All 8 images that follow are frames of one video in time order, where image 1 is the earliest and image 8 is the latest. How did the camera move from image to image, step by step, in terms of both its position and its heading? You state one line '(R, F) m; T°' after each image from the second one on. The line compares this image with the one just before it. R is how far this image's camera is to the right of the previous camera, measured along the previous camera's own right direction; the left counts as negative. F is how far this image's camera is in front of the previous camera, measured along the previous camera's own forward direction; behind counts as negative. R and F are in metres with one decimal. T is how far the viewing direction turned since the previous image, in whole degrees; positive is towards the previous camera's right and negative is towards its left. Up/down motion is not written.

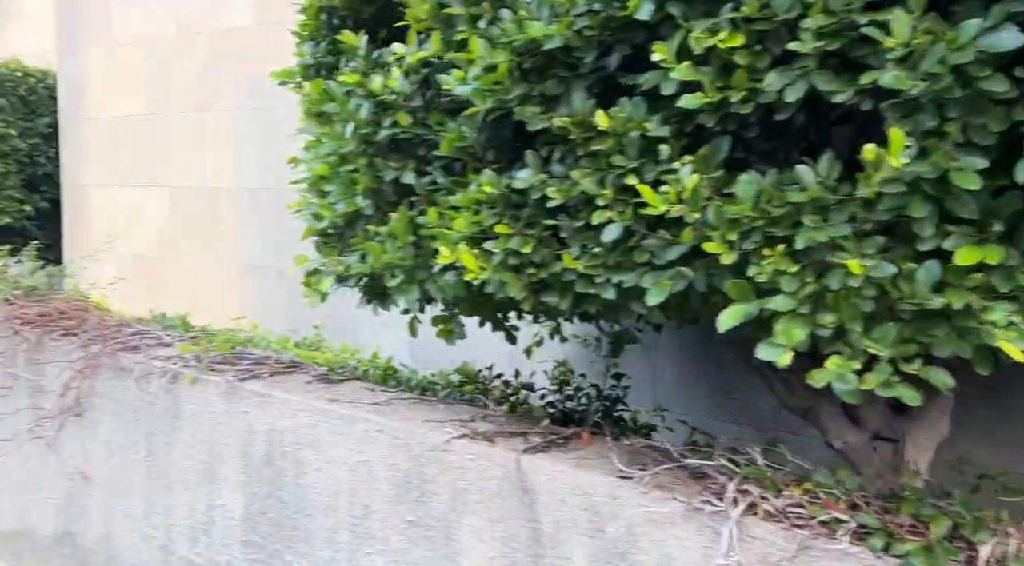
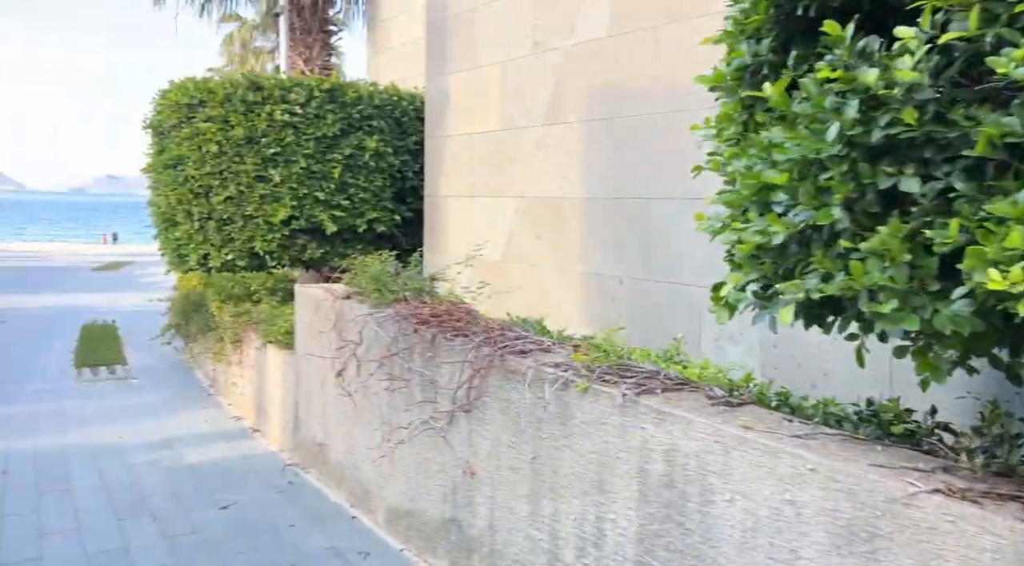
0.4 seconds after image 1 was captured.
(-0.5, +0.1) m; -22°
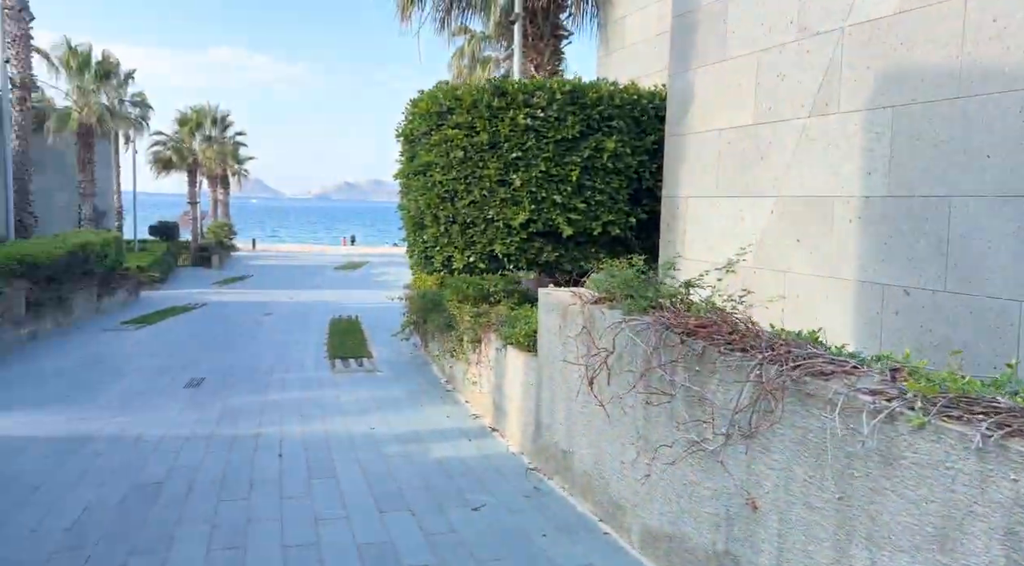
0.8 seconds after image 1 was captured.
(-0.4, +0.2) m; -16°
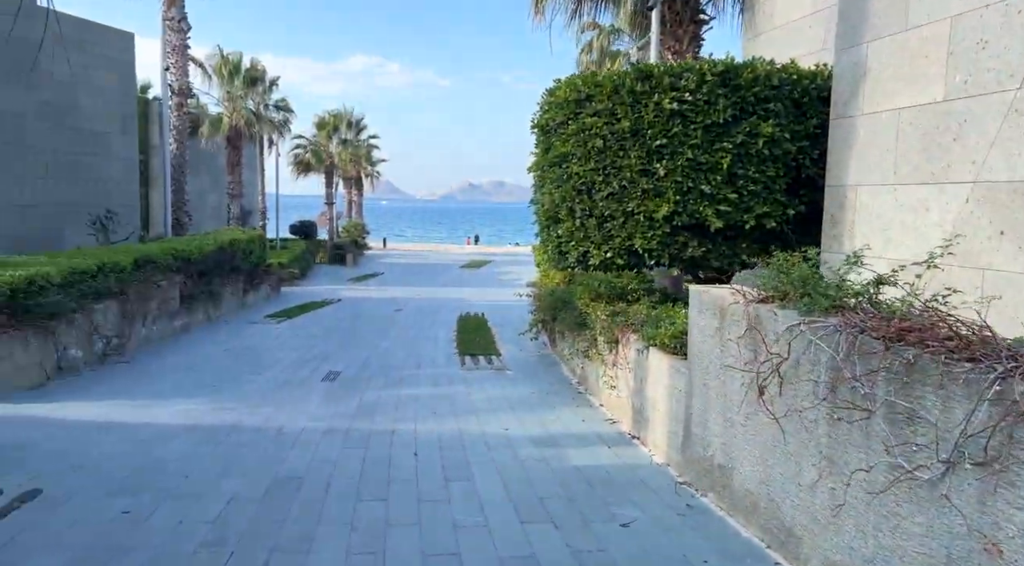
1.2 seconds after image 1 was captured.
(-0.2, +0.3) m; -10°
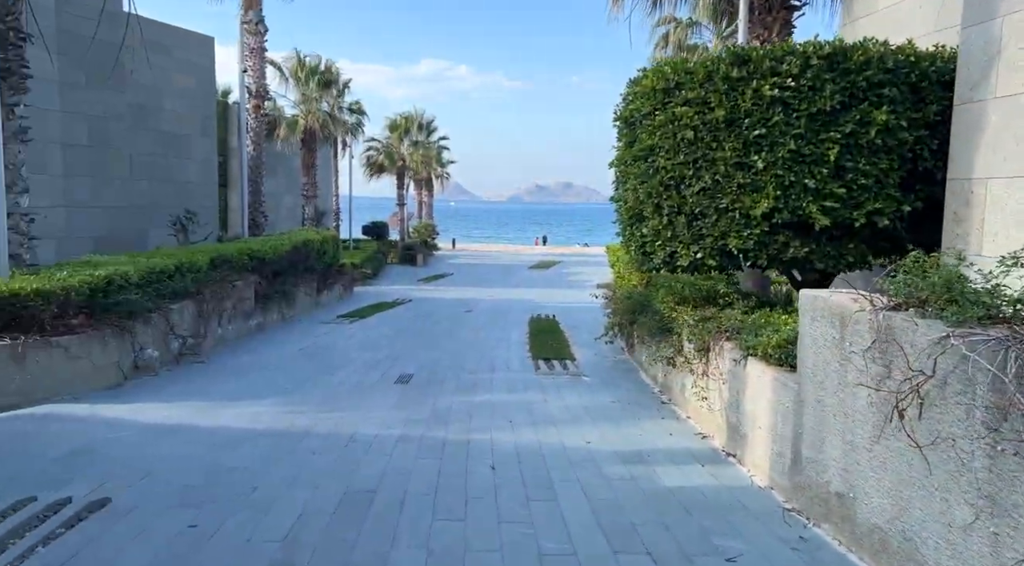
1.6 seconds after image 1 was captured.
(-0.1, +0.4) m; -5°
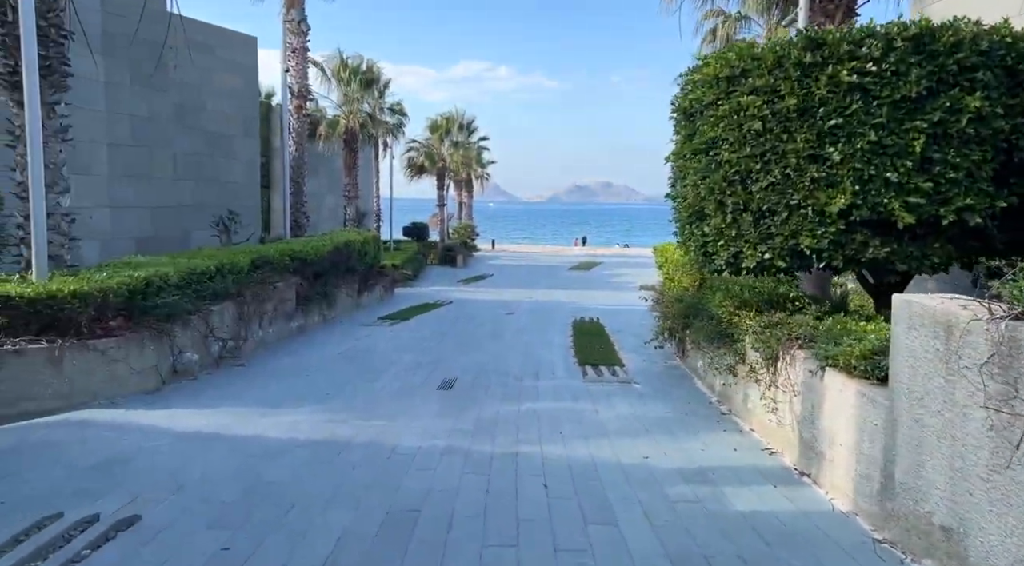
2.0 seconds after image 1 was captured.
(-0.1, +0.4) m; -3°
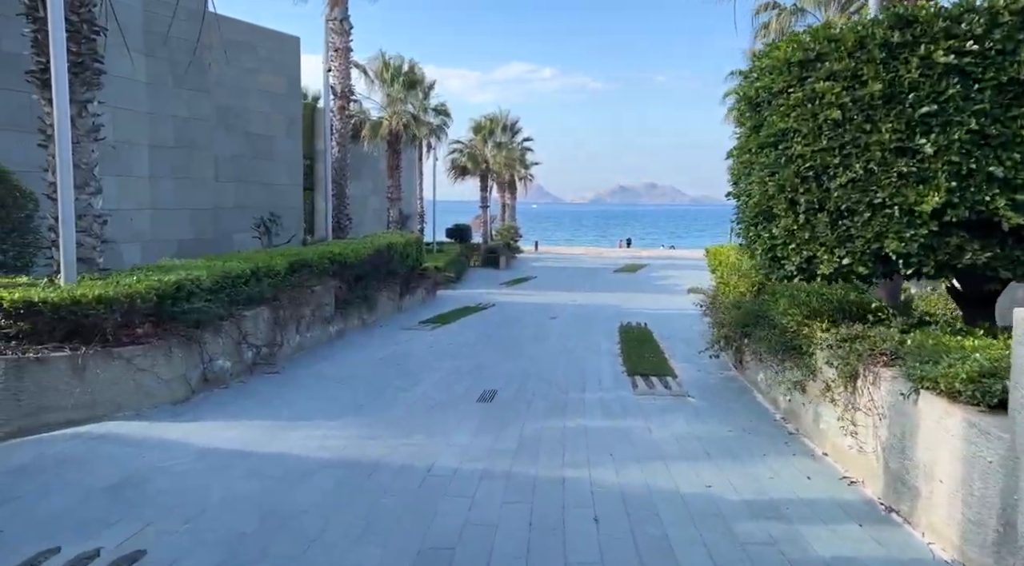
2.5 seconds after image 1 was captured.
(0.0, +0.5) m; -3°
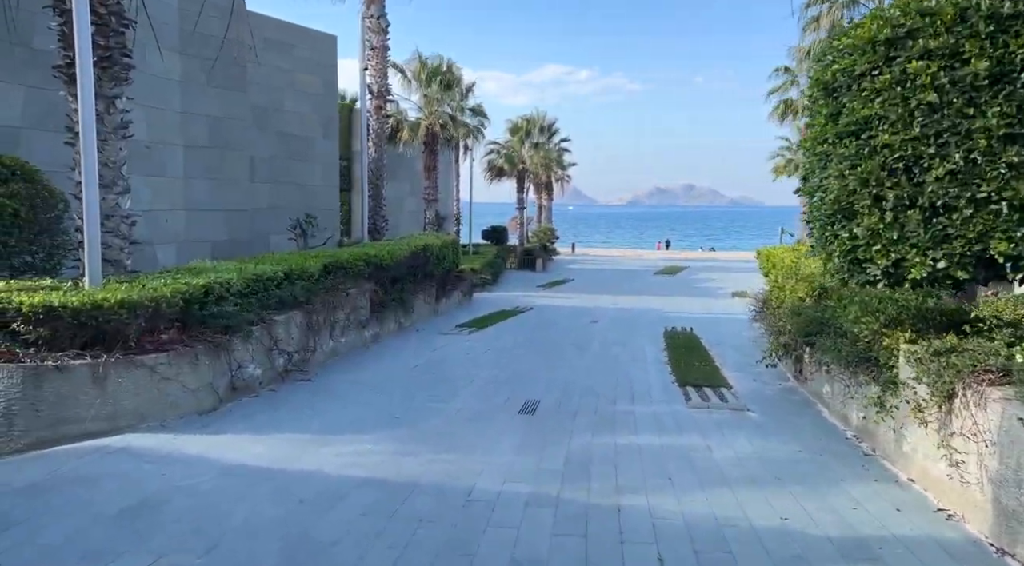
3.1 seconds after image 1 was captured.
(-0.1, +0.5) m; -3°
